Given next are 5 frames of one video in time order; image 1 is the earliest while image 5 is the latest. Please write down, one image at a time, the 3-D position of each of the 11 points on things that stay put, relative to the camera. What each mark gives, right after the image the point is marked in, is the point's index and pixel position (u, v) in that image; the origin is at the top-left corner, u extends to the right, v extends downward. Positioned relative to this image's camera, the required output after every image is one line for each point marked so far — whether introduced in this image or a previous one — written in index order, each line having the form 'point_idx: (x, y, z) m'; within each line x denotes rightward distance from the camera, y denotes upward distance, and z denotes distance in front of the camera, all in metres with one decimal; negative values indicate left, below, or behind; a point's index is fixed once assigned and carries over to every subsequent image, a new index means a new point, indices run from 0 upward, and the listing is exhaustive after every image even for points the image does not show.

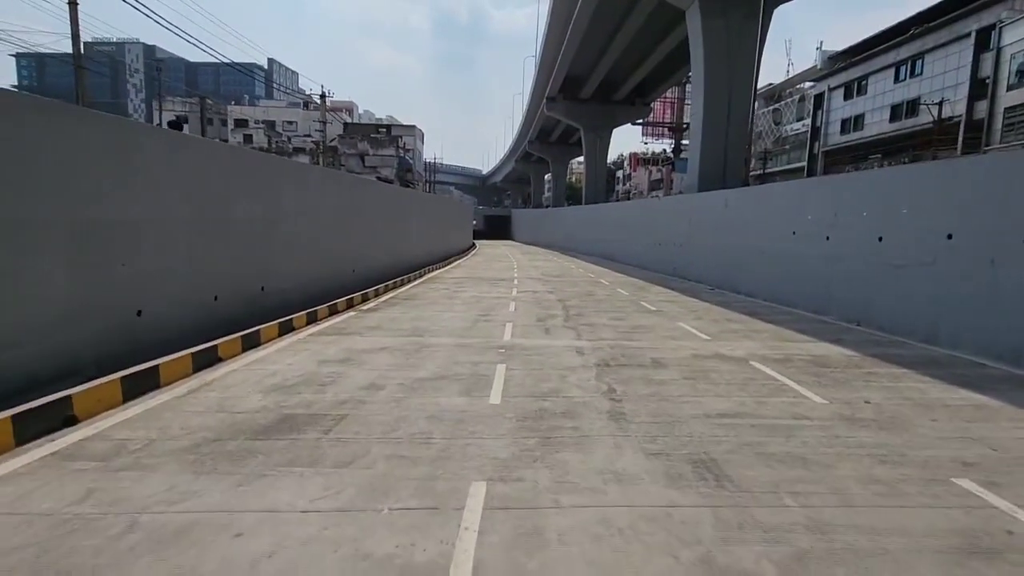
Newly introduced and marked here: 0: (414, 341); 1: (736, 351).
0: (-1.8, -1.0, +9.5) m
1: (+3.7, -1.0, +8.6) m
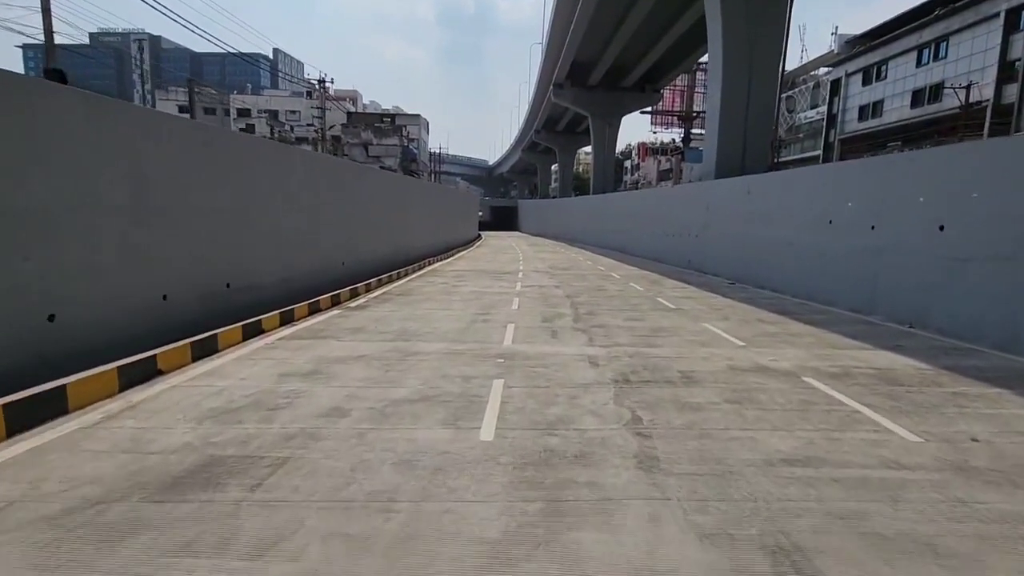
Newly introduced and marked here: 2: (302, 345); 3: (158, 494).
0: (-1.7, -0.9, +8.1) m
1: (+3.7, -1.0, +7.2) m
2: (-3.3, -0.9, +8.2) m
3: (-2.5, -1.4, +3.7) m
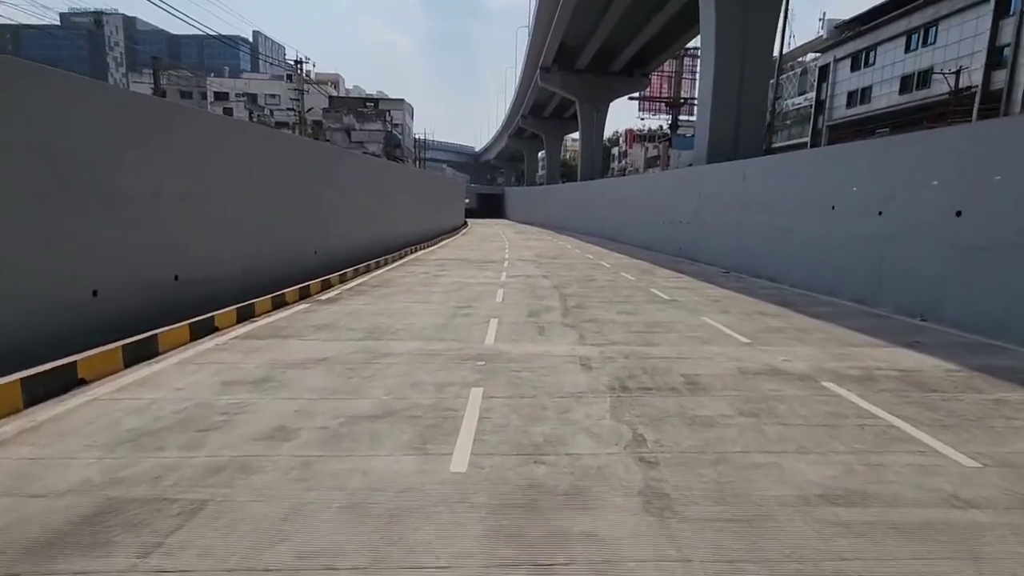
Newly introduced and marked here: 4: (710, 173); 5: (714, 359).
0: (-2.0, -0.8, +7.2) m
1: (+3.4, -0.9, +6.5) m
2: (-3.5, -0.8, +7.3) m
3: (-2.6, -1.4, +2.8) m
4: (+7.1, +4.2, +19.2) m
5: (+2.6, -0.9, +6.6) m
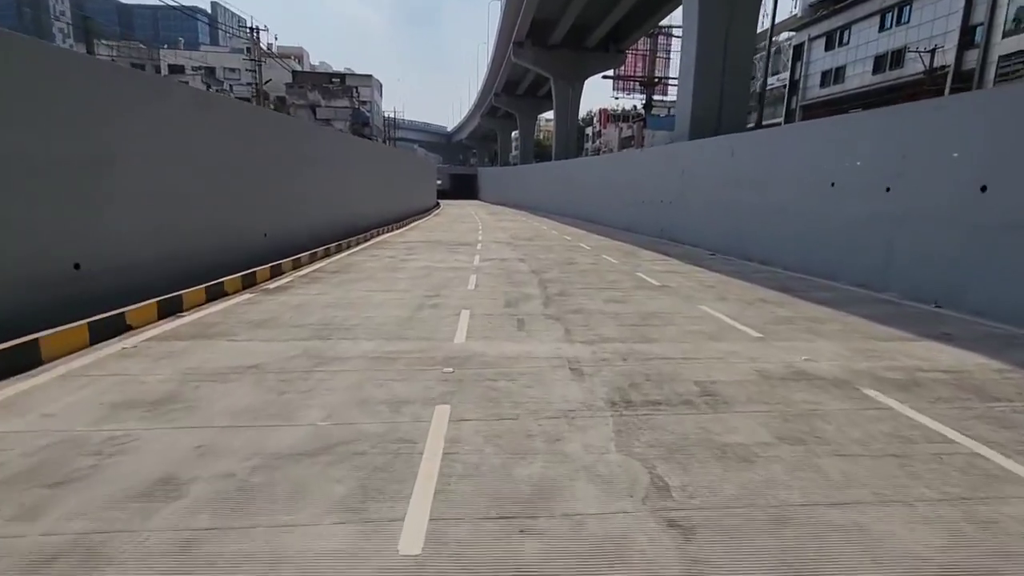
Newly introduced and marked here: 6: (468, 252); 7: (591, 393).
0: (-2.3, -0.7, +6.0) m
1: (+3.2, -0.8, +5.5) m
2: (-3.8, -0.7, +5.9) m
3: (-2.7, -1.5, +1.5) m
4: (+6.2, +4.8, +18.2) m
5: (+2.3, -0.7, +5.6) m
6: (-1.3, +1.1, +16.2) m
7: (+0.7, -0.9, +4.7) m
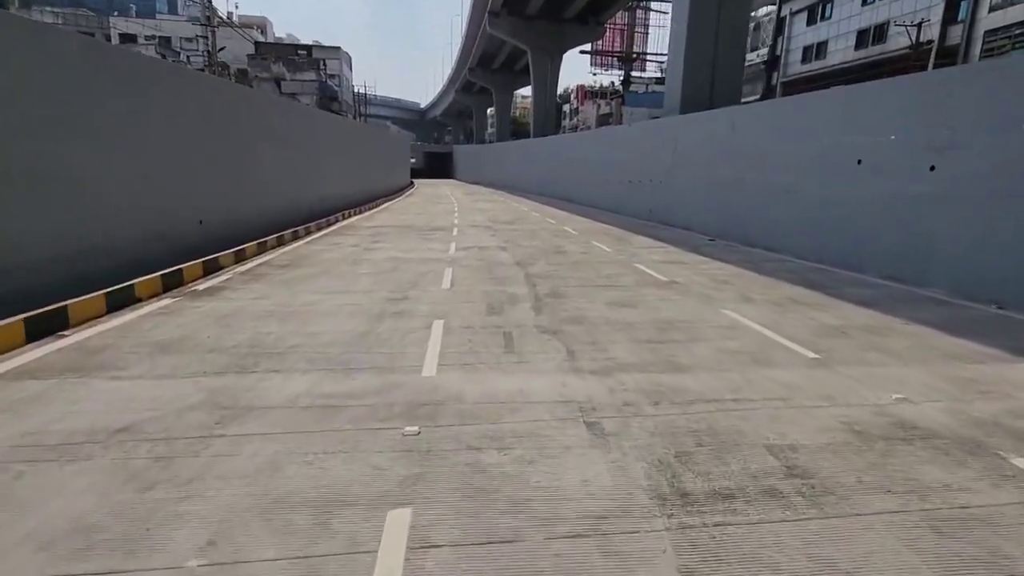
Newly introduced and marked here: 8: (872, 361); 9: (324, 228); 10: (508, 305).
0: (-2.4, -0.9, +4.3) m
1: (+3.1, -0.9, +4.0) m
2: (-3.9, -0.9, +4.2) m
3: (-2.6, -1.8, -0.1) m
4: (+5.5, +5.2, +16.7) m
5: (+2.2, -0.9, +4.1) m
6: (-1.9, +1.4, +14.5) m
7: (+0.7, -1.1, +3.2) m
8: (+3.5, -0.7, +5.1) m
9: (-5.9, +1.9, +16.3) m
10: (0.0, -0.2, +7.2) m
